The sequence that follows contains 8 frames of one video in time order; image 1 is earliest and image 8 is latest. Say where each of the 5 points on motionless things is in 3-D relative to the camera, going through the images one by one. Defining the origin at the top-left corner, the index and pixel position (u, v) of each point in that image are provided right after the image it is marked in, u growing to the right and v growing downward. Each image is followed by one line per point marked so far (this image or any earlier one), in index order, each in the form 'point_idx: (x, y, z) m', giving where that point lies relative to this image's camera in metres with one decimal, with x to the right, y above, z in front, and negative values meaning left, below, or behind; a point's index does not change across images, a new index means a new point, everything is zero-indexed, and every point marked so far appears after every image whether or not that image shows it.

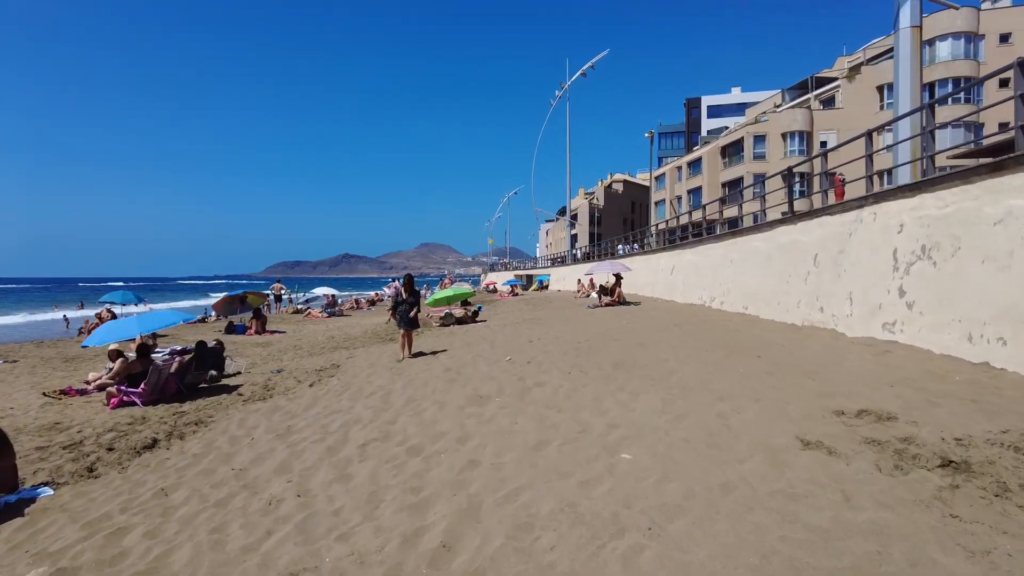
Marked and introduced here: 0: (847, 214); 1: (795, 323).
0: (+4.8, +1.1, +9.2) m
1: (+4.6, -0.6, +10.5) m
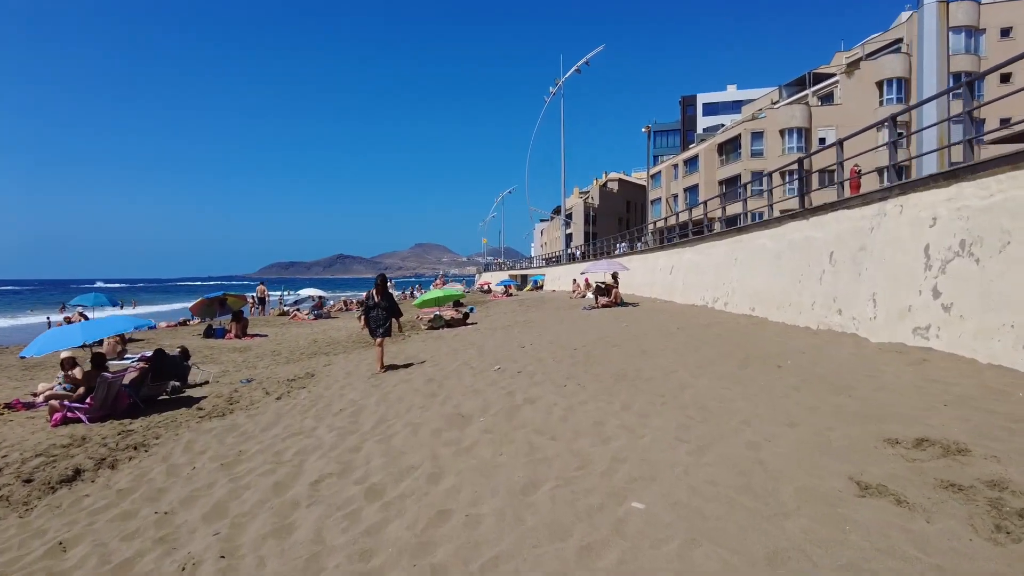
0: (+4.6, +1.1, +8.4) m
1: (+4.5, -0.6, +9.7) m
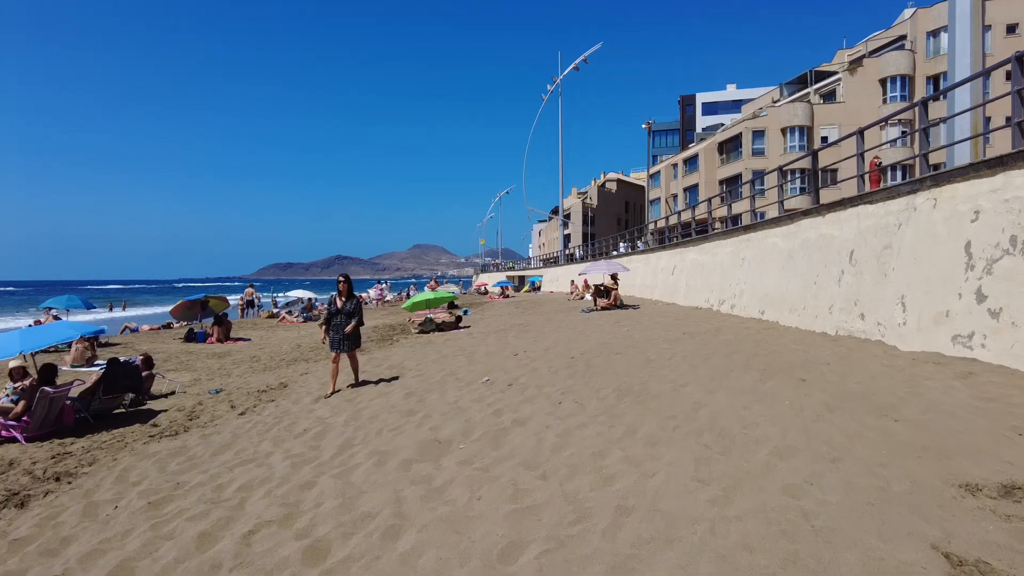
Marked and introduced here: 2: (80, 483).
0: (+4.5, +1.0, +7.7) m
1: (+4.4, -0.6, +8.9) m
2: (-3.2, -1.5, +4.8) m
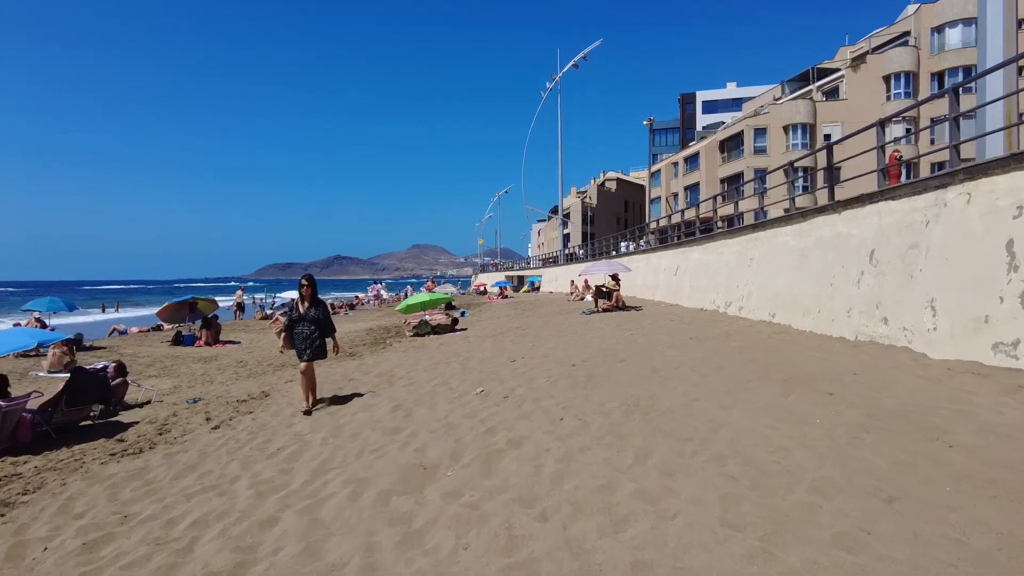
0: (+4.5, +1.0, +7.1) m
1: (+4.3, -0.6, +8.4) m
2: (-3.2, -1.5, +4.3) m
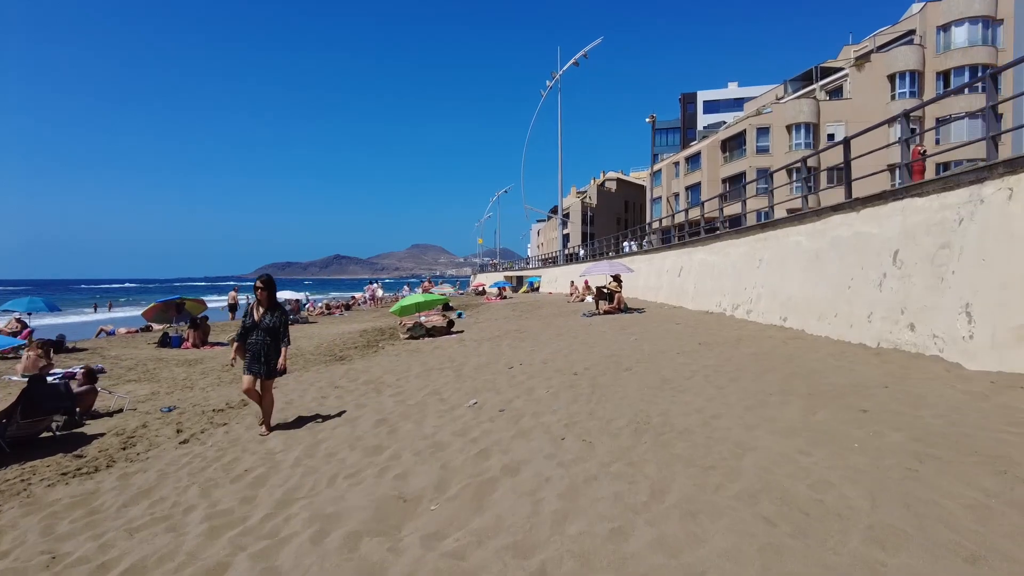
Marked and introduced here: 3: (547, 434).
0: (+4.4, +1.0, +6.5) m
1: (+4.3, -0.7, +7.8) m
2: (-3.3, -1.5, +3.7) m
3: (+0.3, -1.0, +4.6) m
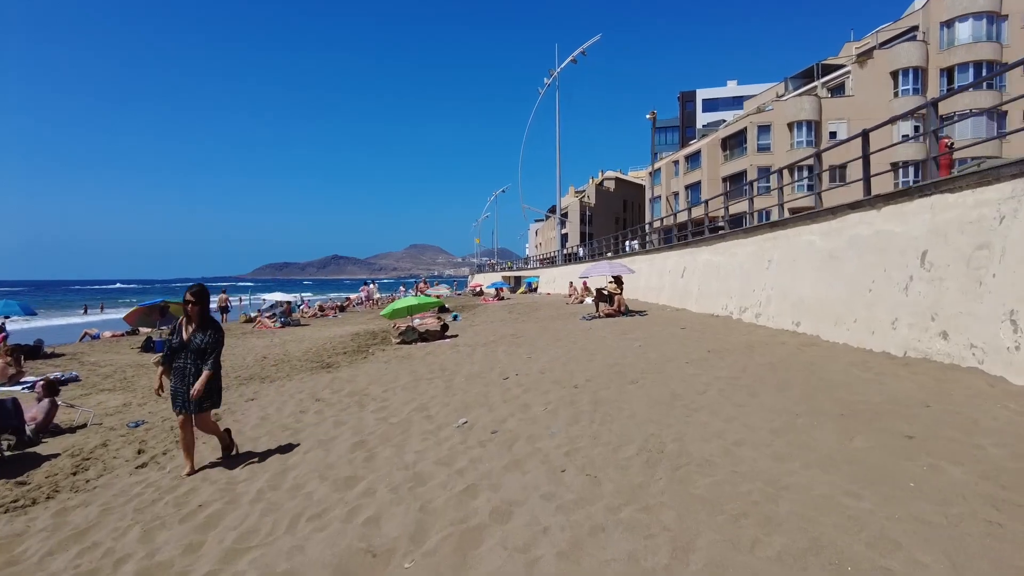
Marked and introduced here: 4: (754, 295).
0: (+4.4, +0.9, +5.9) m
1: (+4.2, -0.7, +7.2) m
2: (-3.3, -1.6, +3.1) m
3: (+0.2, -1.1, +4.0) m
4: (+4.4, -0.1, +11.9) m
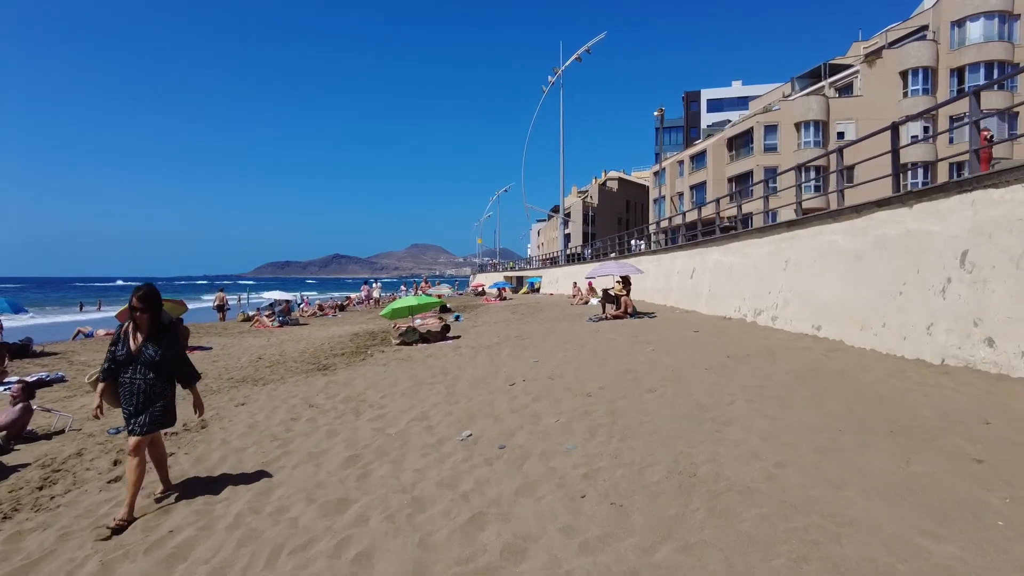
0: (+4.5, +0.9, +5.4) m
1: (+4.3, -0.8, +6.7) m
2: (-3.3, -1.5, +2.6) m
3: (+0.3, -1.1, +3.5) m
4: (+4.5, -0.2, +11.4) m
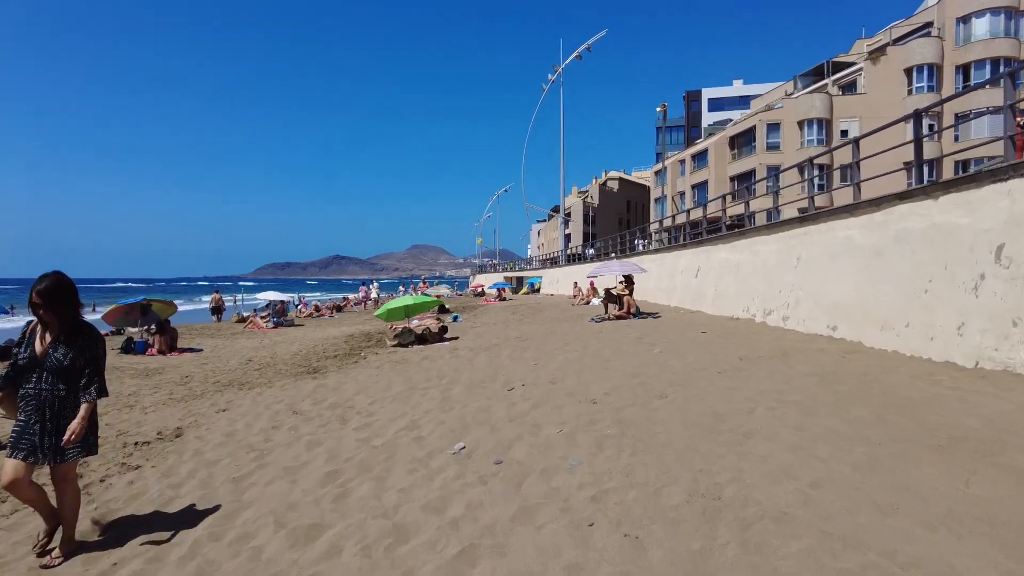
0: (+4.5, +0.9, +4.9) m
1: (+4.3, -0.7, +6.2) m
2: (-3.3, -1.5, +2.1) m
3: (+0.3, -1.1, +3.0) m
4: (+4.5, -0.1, +10.9) m
